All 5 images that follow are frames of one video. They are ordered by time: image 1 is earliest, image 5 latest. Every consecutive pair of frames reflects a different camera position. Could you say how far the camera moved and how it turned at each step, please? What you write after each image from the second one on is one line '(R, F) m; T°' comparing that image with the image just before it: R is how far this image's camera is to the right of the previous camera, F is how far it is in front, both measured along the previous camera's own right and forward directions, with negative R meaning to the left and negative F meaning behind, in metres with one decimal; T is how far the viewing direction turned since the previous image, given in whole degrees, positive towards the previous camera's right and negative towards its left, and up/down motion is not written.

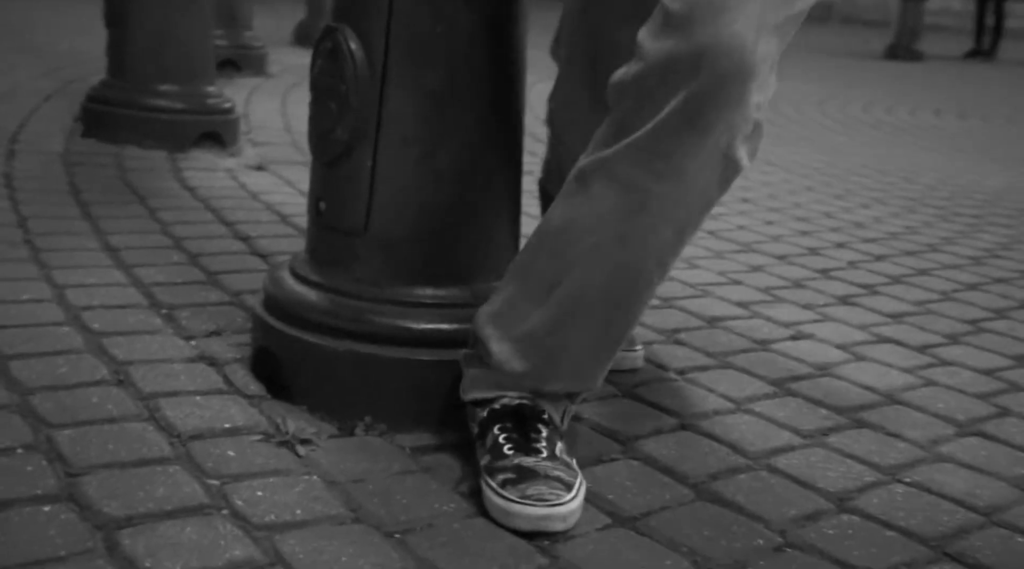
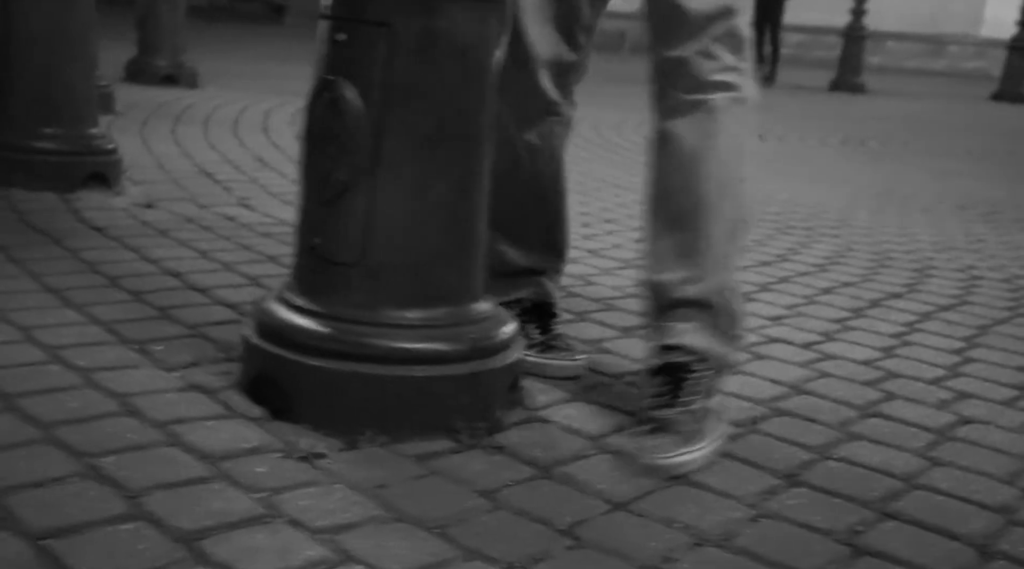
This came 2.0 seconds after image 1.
(-0.6, -0.4) m; +11°
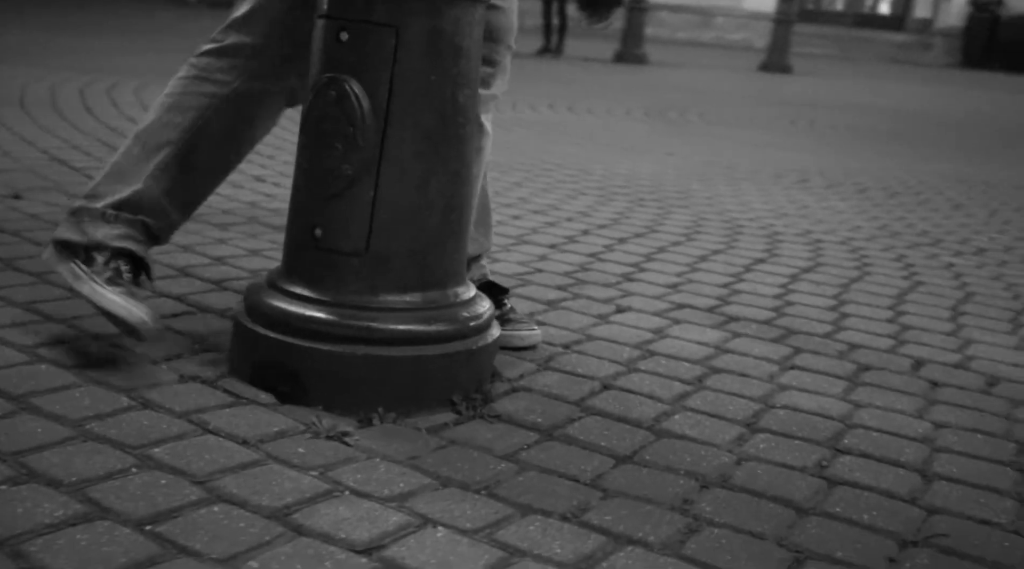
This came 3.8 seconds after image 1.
(-0.8, -0.3) m; +13°
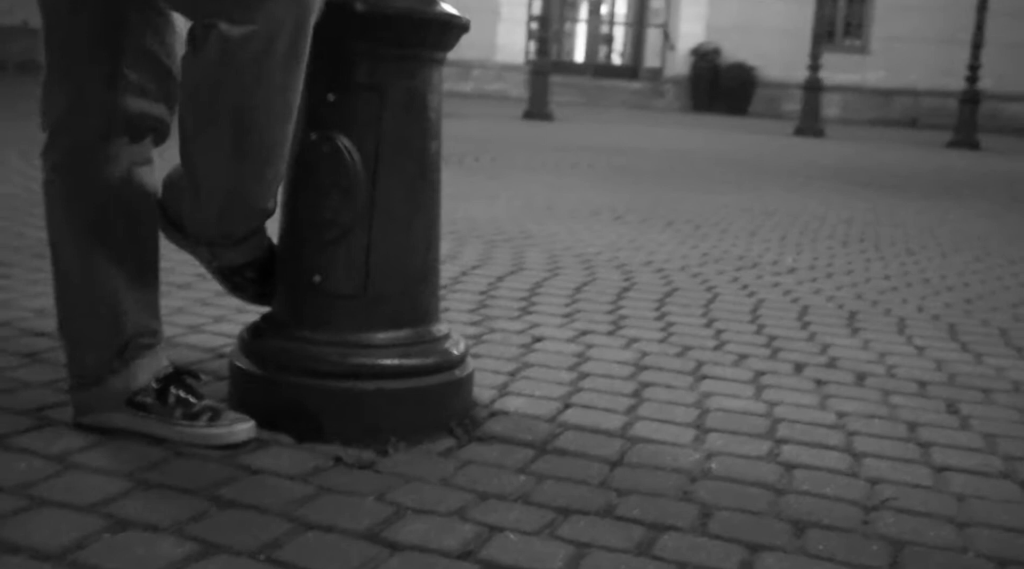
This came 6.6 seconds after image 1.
(-1.0, -0.4) m; +14°
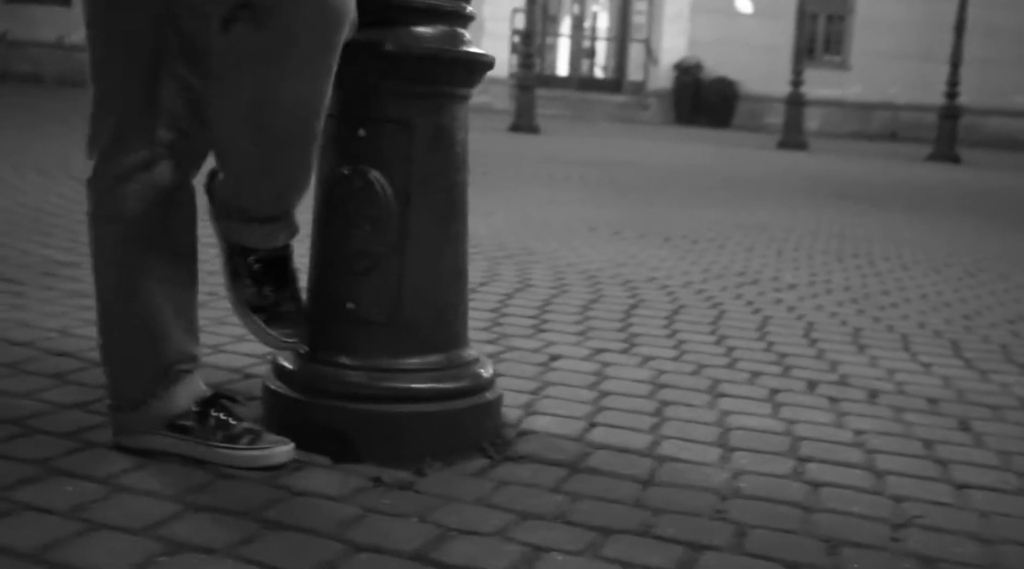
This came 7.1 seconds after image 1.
(-0.2, -0.1) m; +2°
